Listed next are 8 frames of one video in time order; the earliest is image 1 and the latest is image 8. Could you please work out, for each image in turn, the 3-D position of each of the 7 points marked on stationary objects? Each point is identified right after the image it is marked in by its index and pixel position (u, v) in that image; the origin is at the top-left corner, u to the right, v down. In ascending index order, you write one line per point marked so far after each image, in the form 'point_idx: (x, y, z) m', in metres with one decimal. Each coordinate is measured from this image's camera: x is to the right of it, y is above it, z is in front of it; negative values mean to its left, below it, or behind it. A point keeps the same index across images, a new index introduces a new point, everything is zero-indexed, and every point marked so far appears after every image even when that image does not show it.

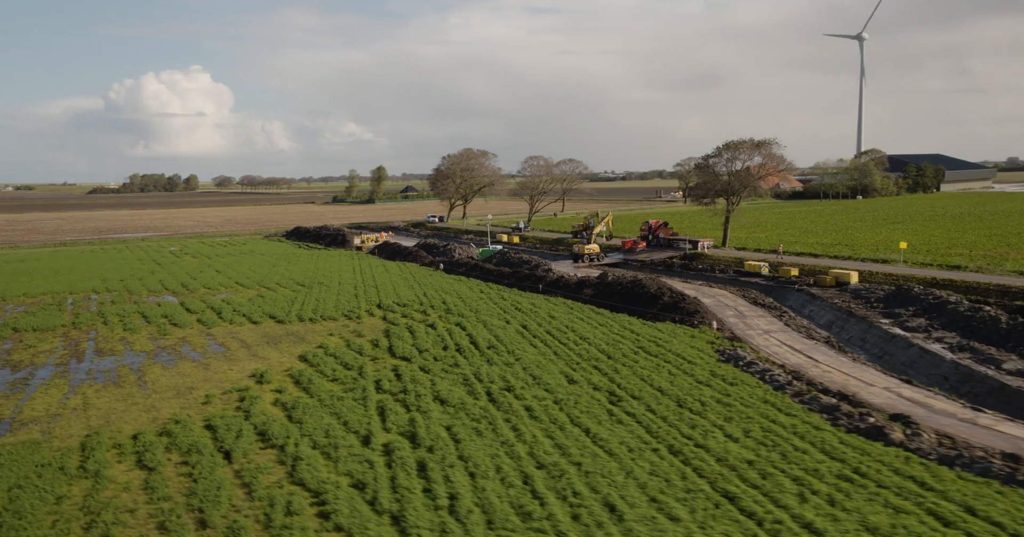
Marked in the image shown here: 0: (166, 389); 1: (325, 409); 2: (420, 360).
0: (-8.1, -2.8, +17.9) m
1: (-3.8, -2.8, +15.2) m
2: (-2.3, -2.4, +20.0) m
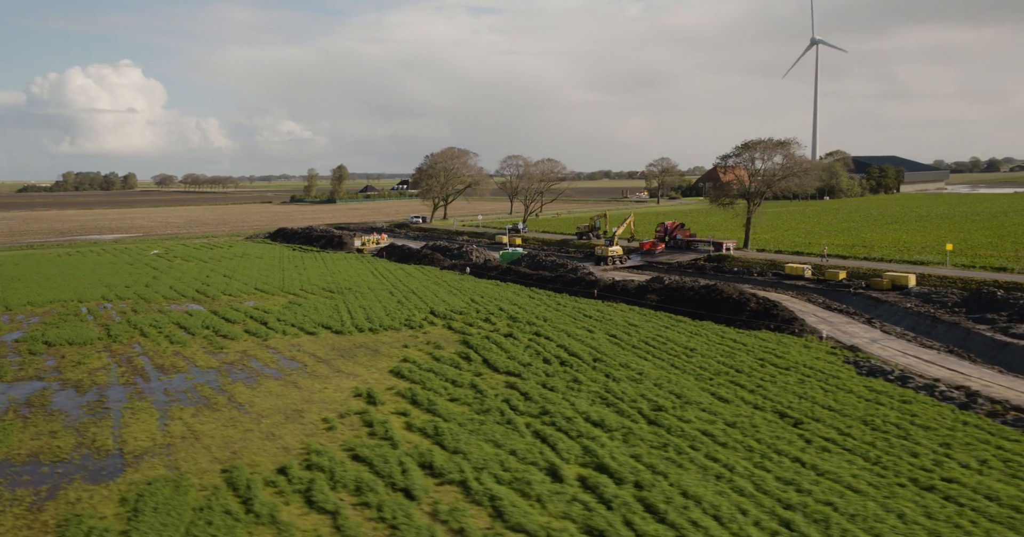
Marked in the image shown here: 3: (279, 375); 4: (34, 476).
0: (-5.1, -3.1, +16.3) m
1: (-0.7, -3.0, +13.7) m
2: (+0.6, -2.6, +18.5) m
3: (-6.1, -2.8, +19.9) m
4: (-7.8, -3.4, +12.4) m
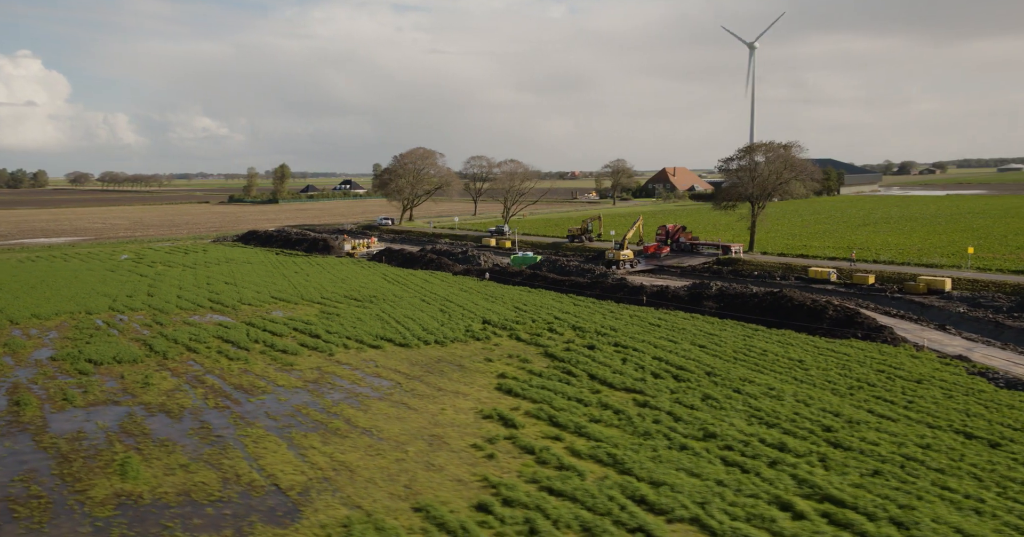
0: (-2.0, -3.4, +15.1) m
1: (+2.5, -3.3, +12.8) m
2: (+3.5, -2.9, +17.7) m
3: (-3.3, -3.1, +18.7) m
4: (-4.6, -3.7, +11.1) m
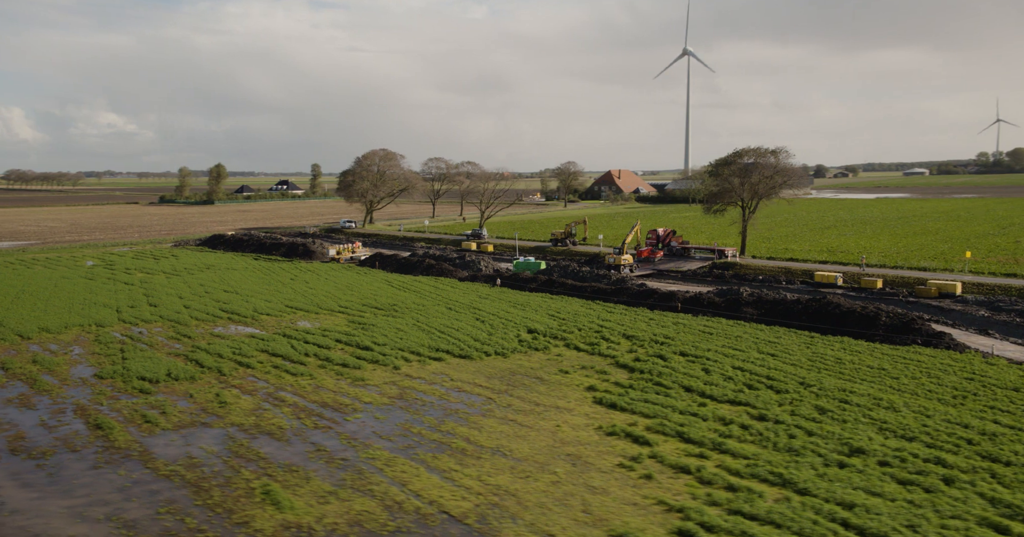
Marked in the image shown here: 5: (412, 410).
0: (+0.7, -3.6, +14.6) m
1: (+5.4, -3.6, +12.7) m
2: (+6.0, -3.2, +17.6) m
3: (-0.8, -3.4, +18.2) m
4: (-1.6, -4.0, +10.5) m
5: (-2.4, -3.4, +18.3) m
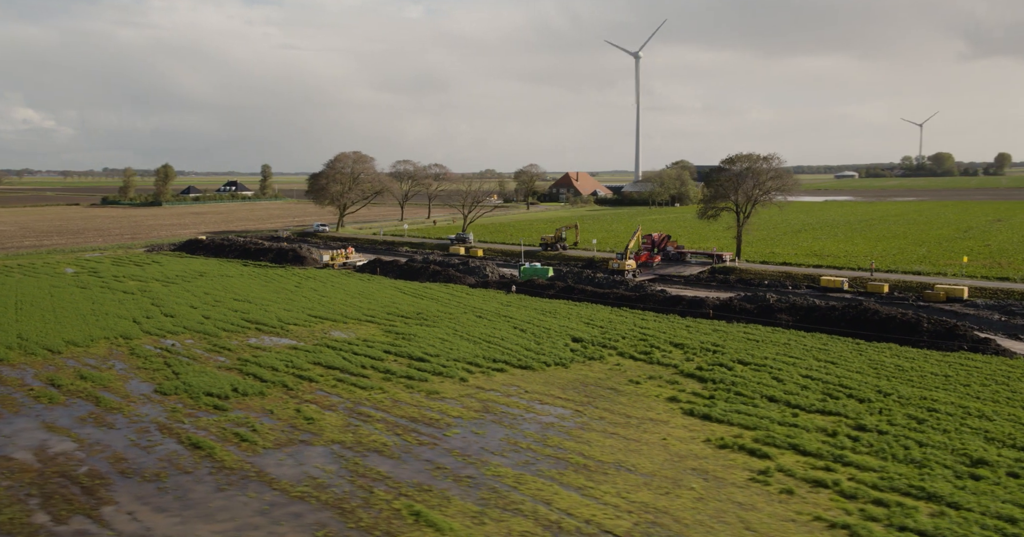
0: (+3.1, -3.9, +14.7) m
1: (+7.9, -3.8, +12.9) m
2: (+8.3, -3.5, +17.9) m
3: (+1.5, -3.7, +18.1) m
4: (+1.1, -4.3, +10.4) m
5: (-0.1, -3.7, +18.1) m
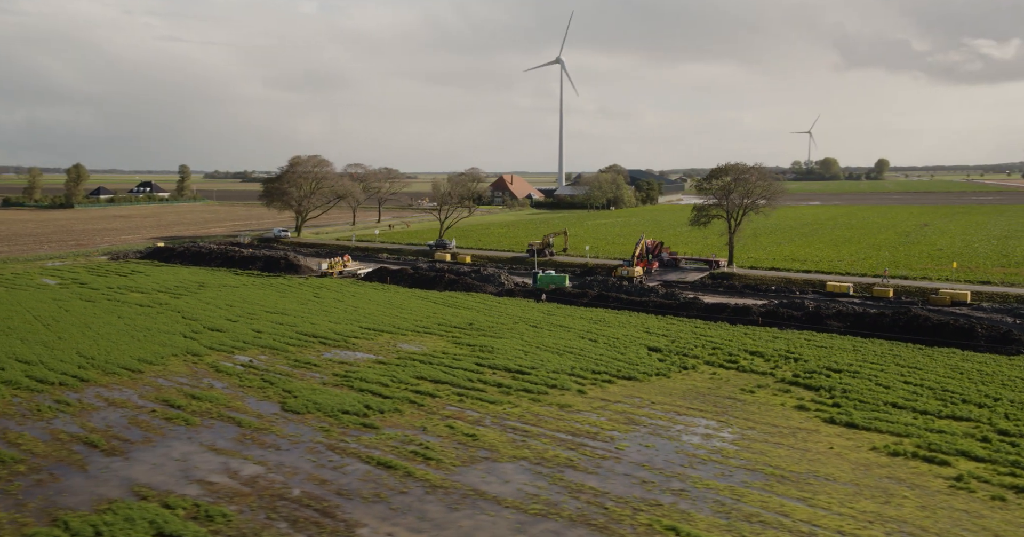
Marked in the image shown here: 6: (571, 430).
0: (+7.3, -4.3, +15.5) m
1: (+12.3, -4.2, +14.2) m
2: (+12.2, -3.8, +19.2) m
3: (+5.4, -4.1, +18.8) m
4: (+5.7, -4.6, +11.1) m
5: (+3.8, -4.2, +18.7) m
6: (+1.4, -4.1, +19.3) m
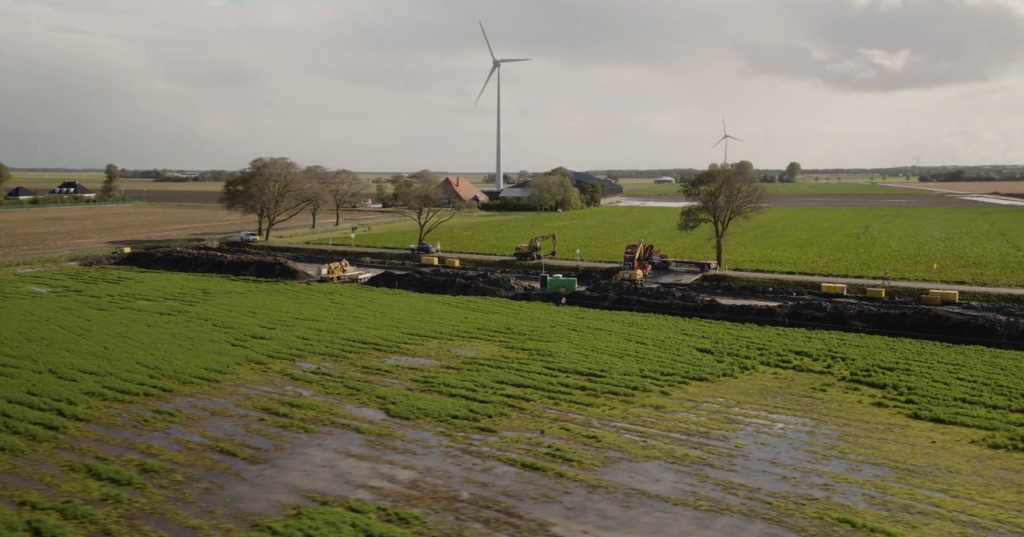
0: (+10.6, -4.5, +16.8) m
1: (+15.6, -4.3, +15.8) m
2: (+15.2, -4.0, +20.8) m
3: (+8.4, -4.3, +20.0) m
4: (+9.2, -4.8, +12.3) m
5: (+6.9, -4.3, +19.8) m
6: (+4.4, -4.3, +20.2) m
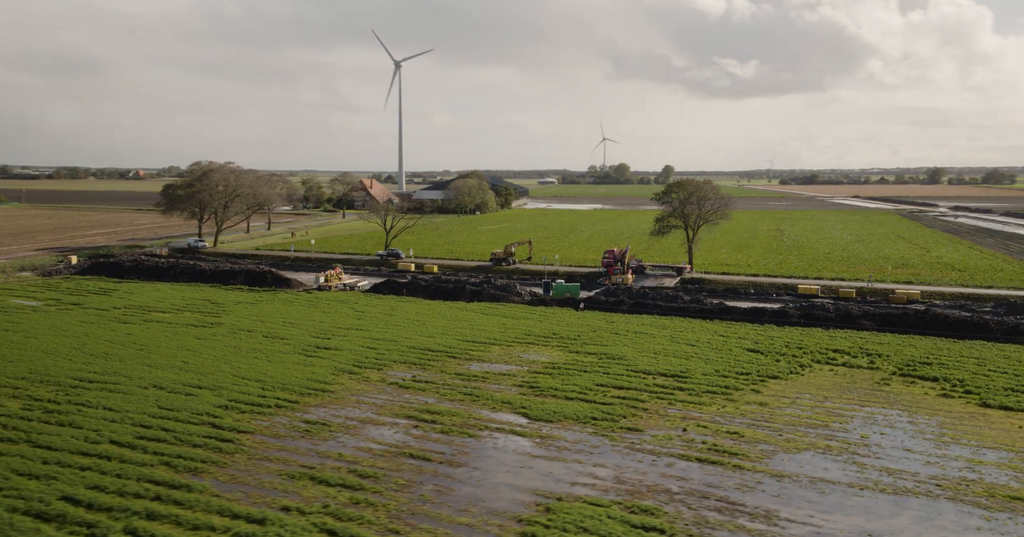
0: (+15.0, -4.7, +19.8) m
1: (+20.1, -4.5, +19.4) m
2: (+19.2, -4.2, +24.3) m
3: (+12.6, -4.6, +22.8) m
4: (+14.1, -5.1, +15.2) m
5: (+11.0, -4.7, +22.4) m
6: (+8.6, -4.7, +22.6) m
